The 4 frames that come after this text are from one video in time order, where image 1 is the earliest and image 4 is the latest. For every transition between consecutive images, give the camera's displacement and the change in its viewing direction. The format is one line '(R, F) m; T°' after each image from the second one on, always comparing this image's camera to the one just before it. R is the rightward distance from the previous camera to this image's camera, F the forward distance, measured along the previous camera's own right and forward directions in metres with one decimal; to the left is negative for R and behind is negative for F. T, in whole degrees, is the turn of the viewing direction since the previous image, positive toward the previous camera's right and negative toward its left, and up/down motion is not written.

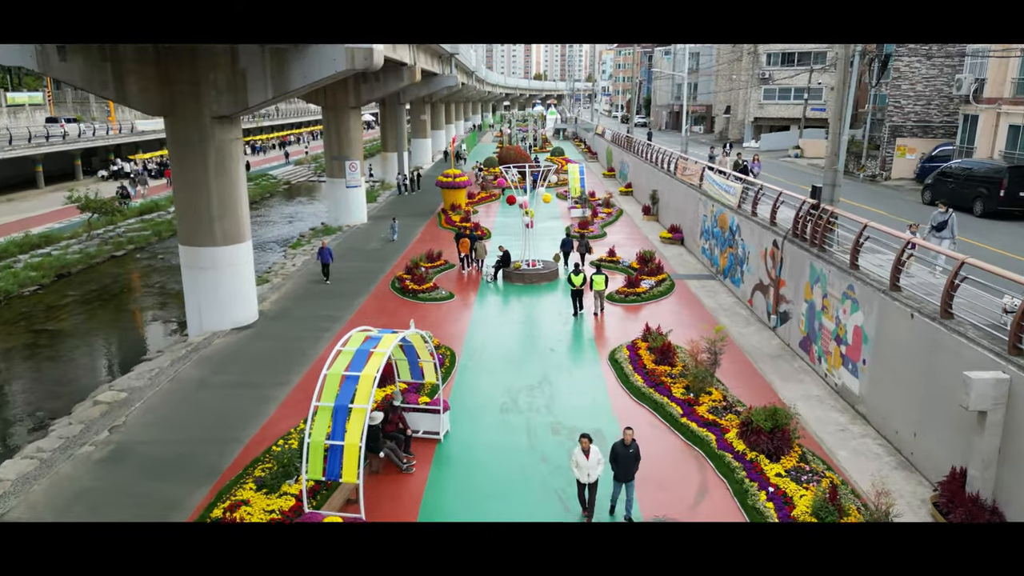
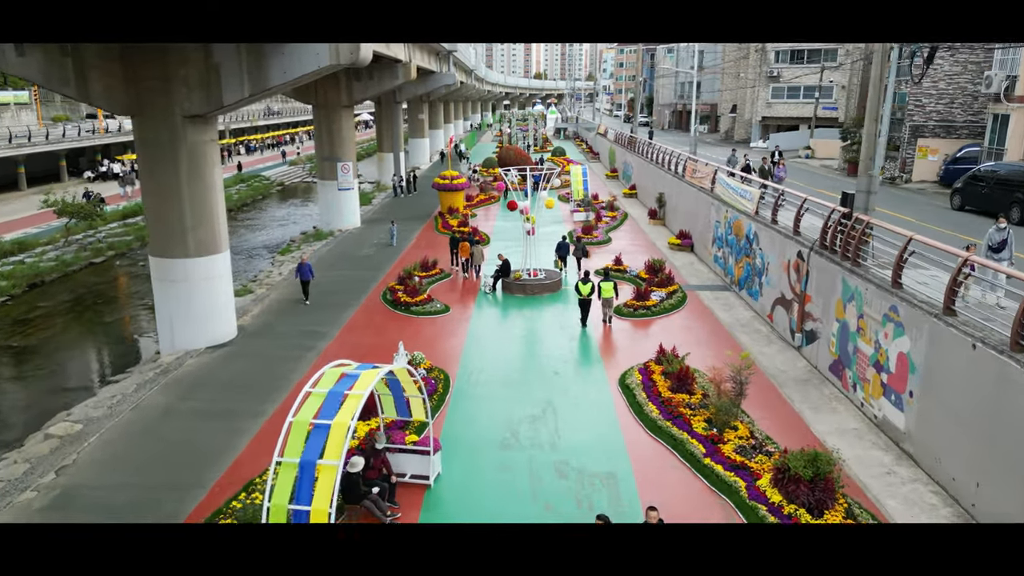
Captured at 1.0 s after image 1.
(0.0, +1.4) m; 0°
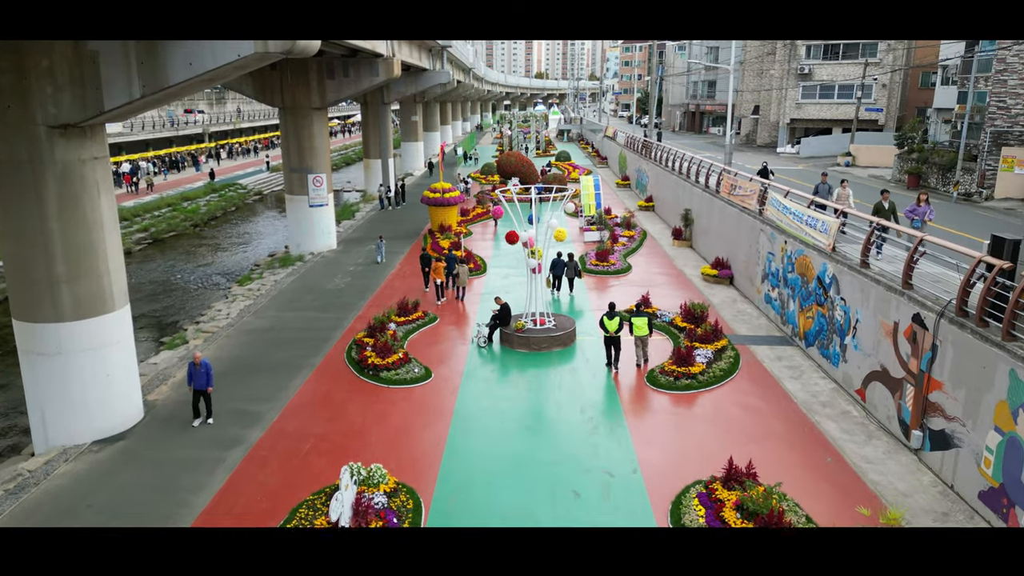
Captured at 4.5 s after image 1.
(0.0, +4.2) m; 0°
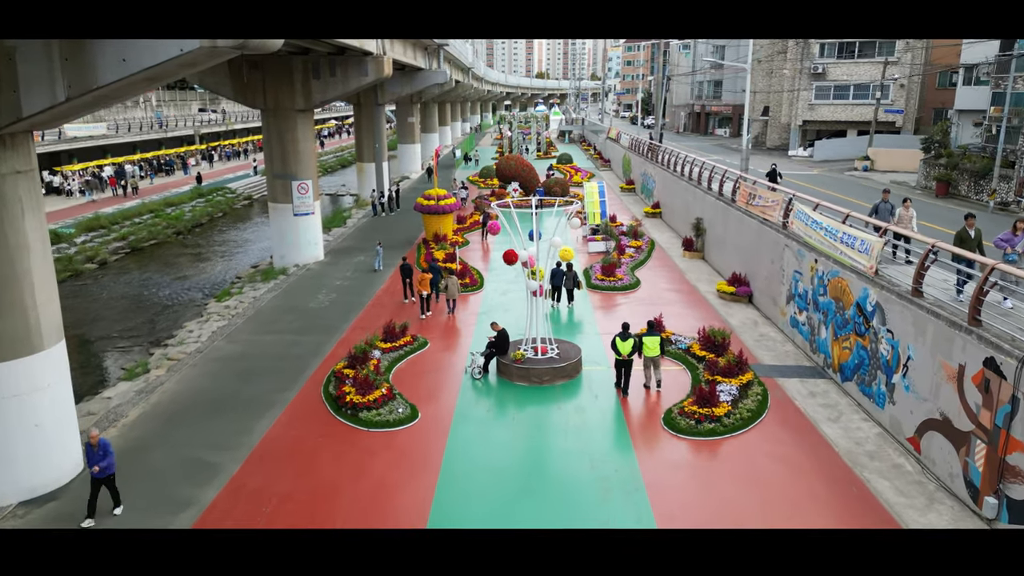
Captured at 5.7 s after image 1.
(0.0, +1.6) m; 0°
